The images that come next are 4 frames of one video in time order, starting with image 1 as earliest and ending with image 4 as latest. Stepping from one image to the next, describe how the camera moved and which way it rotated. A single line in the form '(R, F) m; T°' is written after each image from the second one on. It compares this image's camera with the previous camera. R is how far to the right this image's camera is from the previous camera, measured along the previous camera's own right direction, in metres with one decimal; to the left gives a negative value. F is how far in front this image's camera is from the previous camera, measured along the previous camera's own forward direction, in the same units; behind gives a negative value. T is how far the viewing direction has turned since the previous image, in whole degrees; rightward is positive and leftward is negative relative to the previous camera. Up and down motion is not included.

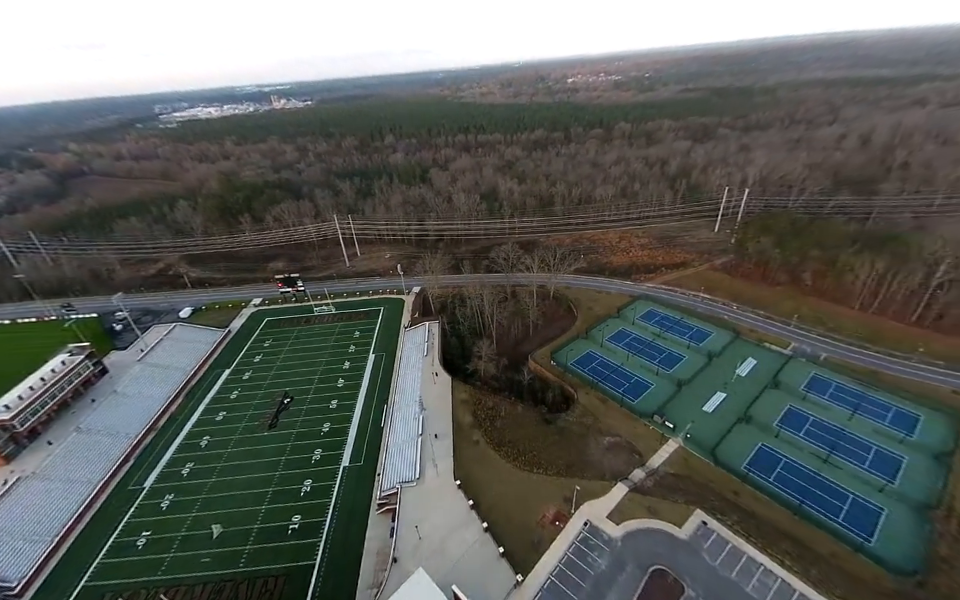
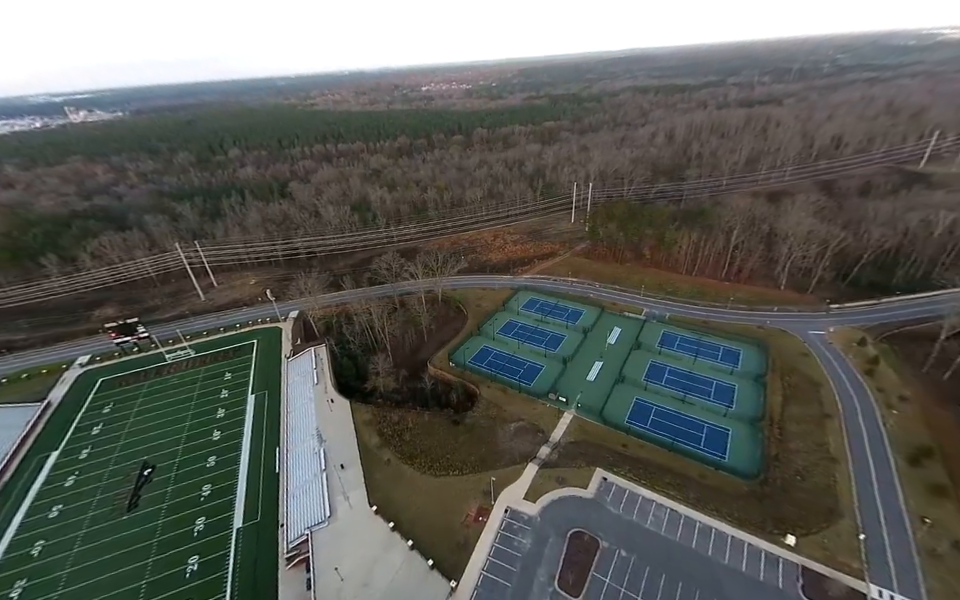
(+0.8, -0.3) m; +15°
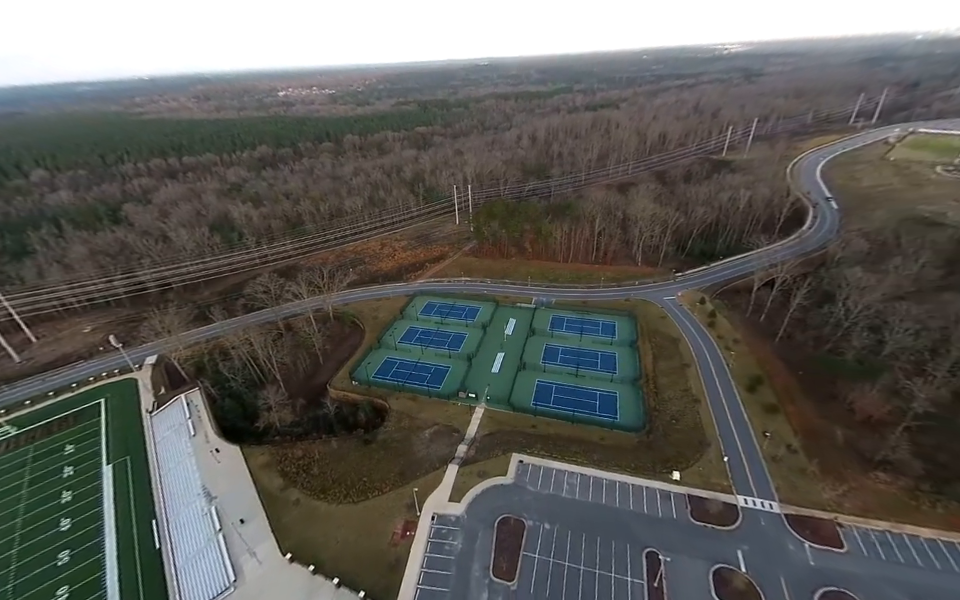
(+0.4, -0.2) m; +15°
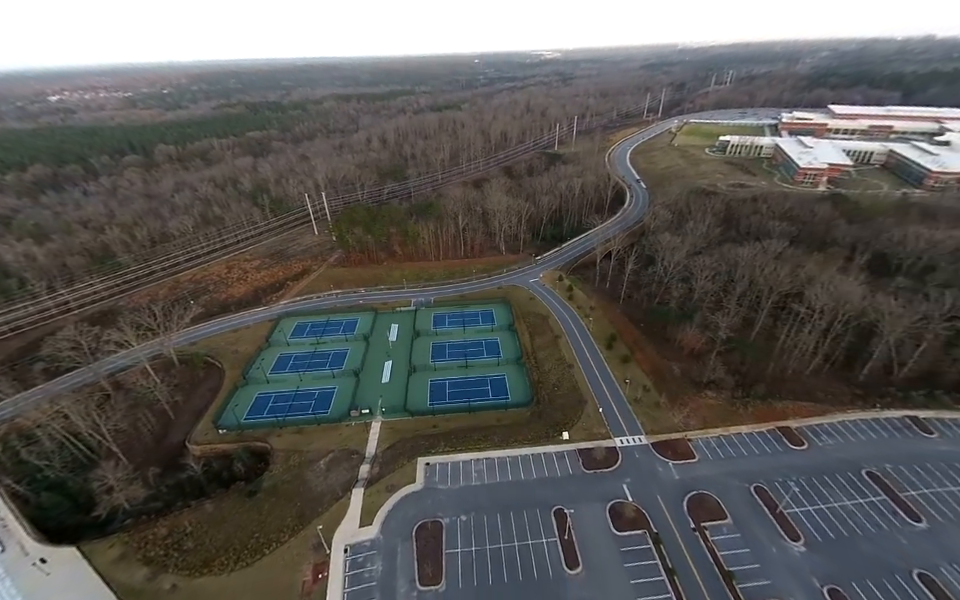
(+0.7, -0.2) m; +17°
